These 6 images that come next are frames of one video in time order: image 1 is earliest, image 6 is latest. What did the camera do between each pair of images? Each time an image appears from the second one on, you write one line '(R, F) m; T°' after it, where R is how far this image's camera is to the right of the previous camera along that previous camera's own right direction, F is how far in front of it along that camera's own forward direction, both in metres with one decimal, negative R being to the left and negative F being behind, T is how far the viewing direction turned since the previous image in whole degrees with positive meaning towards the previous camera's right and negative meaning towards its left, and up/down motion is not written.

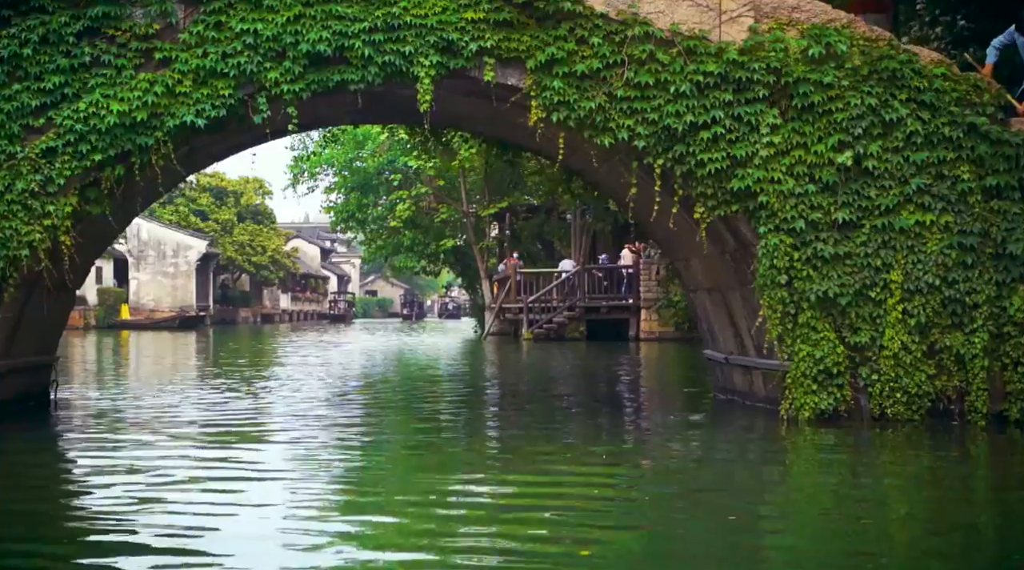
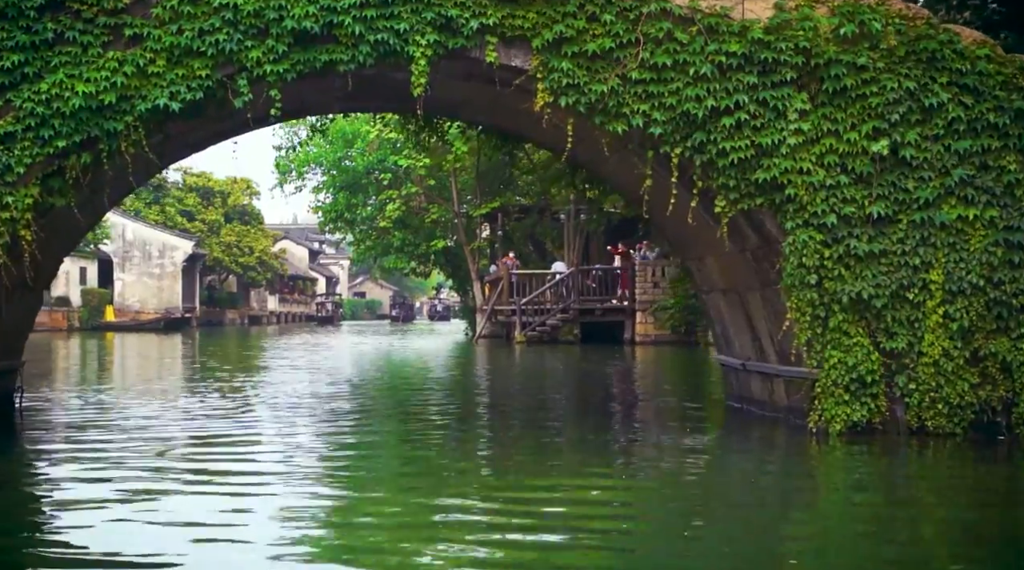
(-0.1, +0.8) m; +1°
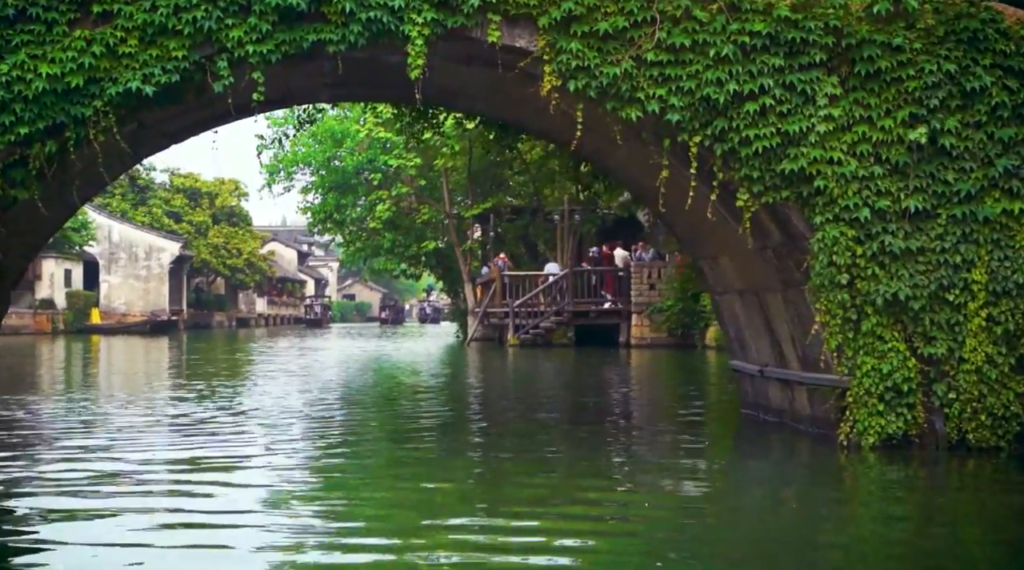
(-0.1, +0.7) m; +1°
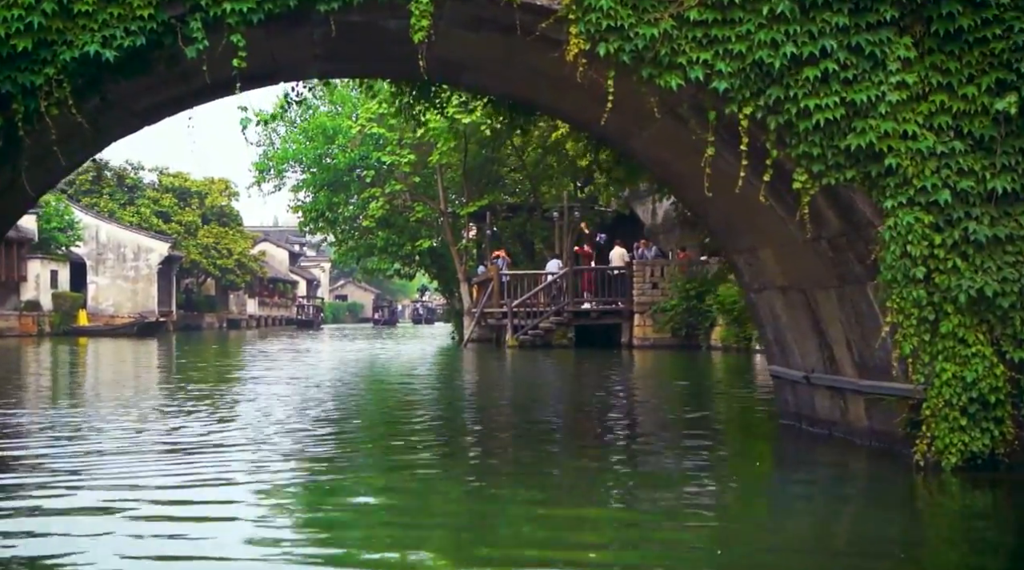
(-0.2, +1.1) m; 0°
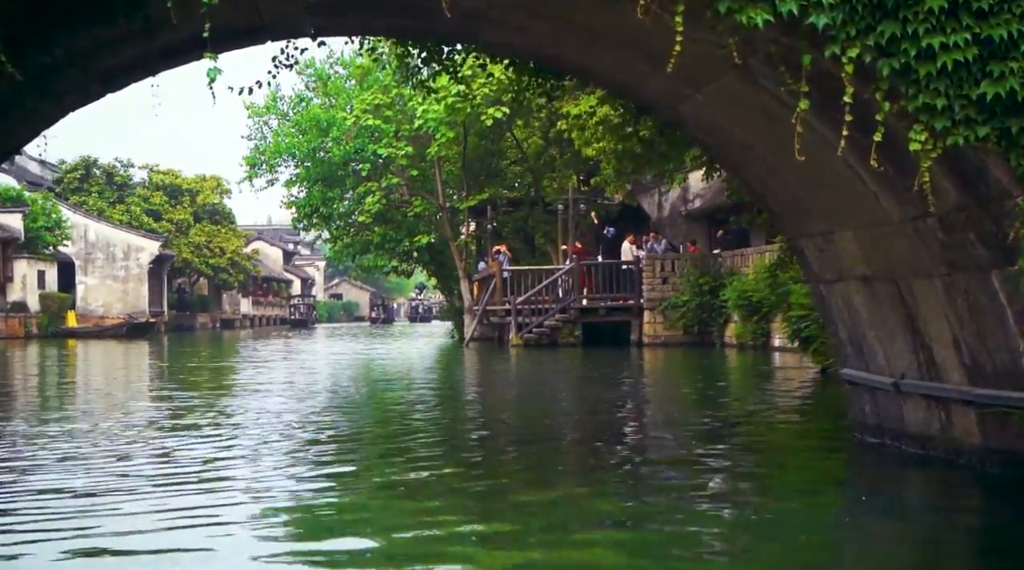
(-0.2, +1.5) m; 0°
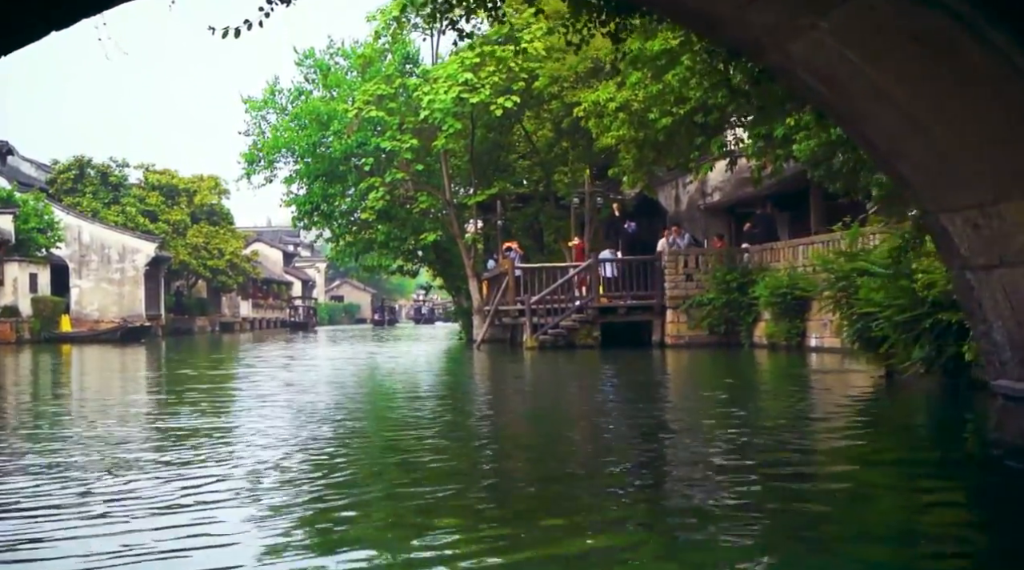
(-0.3, +1.9) m; 0°
